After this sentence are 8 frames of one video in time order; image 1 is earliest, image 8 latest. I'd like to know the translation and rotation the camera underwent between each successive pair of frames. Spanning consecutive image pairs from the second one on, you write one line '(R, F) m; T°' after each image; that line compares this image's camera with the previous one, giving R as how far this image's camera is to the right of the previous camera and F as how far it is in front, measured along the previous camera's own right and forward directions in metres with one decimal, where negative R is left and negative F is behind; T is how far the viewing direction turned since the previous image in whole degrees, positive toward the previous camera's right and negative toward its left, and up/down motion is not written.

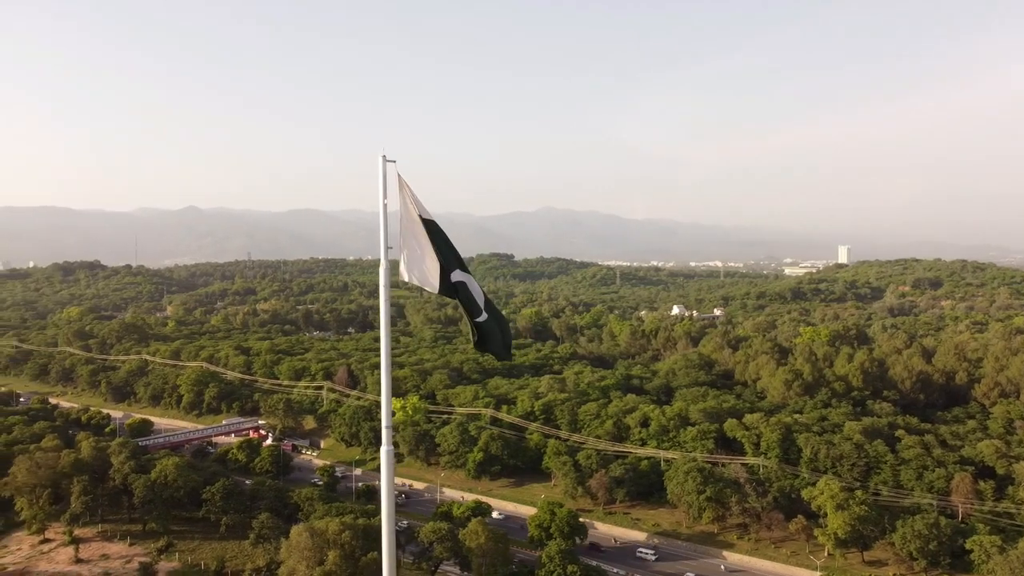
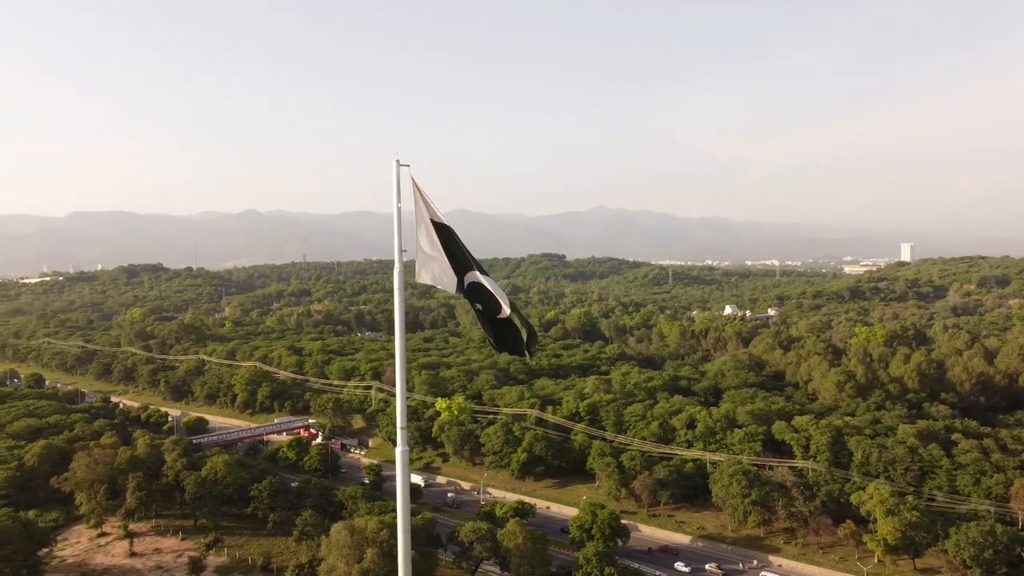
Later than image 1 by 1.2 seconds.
(+0.3, 0.0) m; -4°
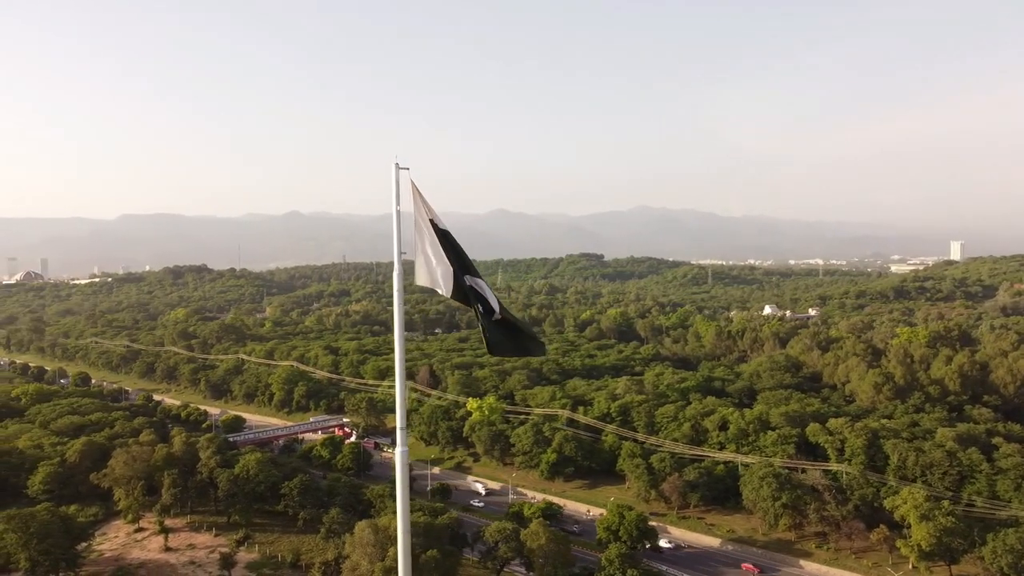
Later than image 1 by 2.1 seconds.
(+0.3, 0.0) m; -3°
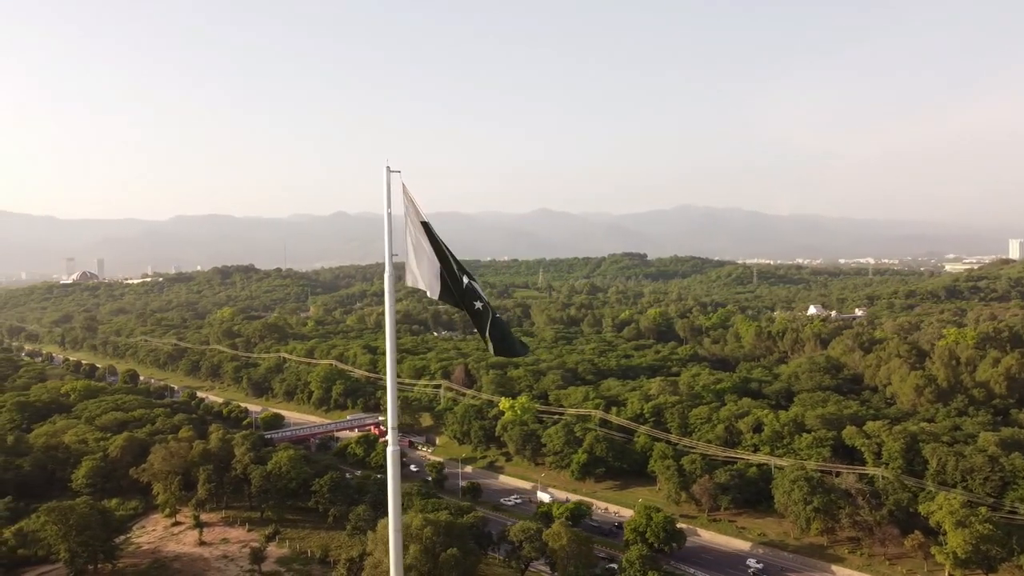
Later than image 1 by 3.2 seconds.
(+0.4, 0.0) m; -3°
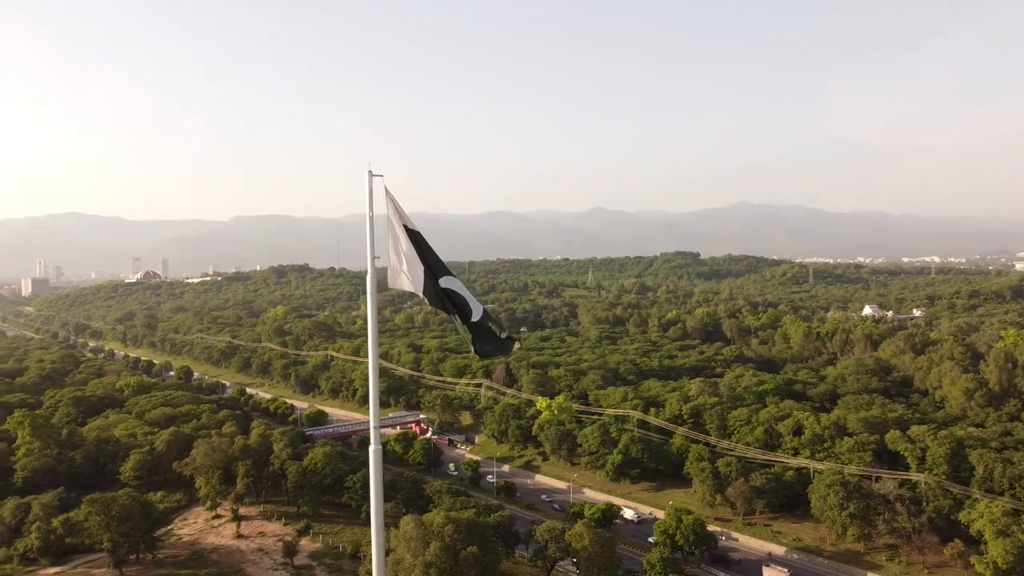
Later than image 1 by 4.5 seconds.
(+0.6, 0.0) m; -4°
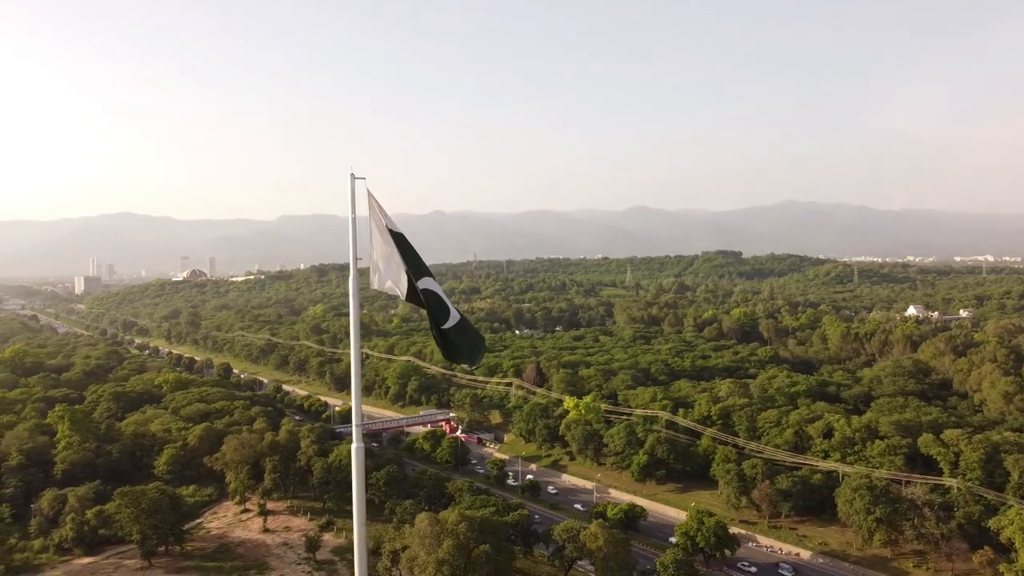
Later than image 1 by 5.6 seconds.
(+0.5, 0.0) m; -3°
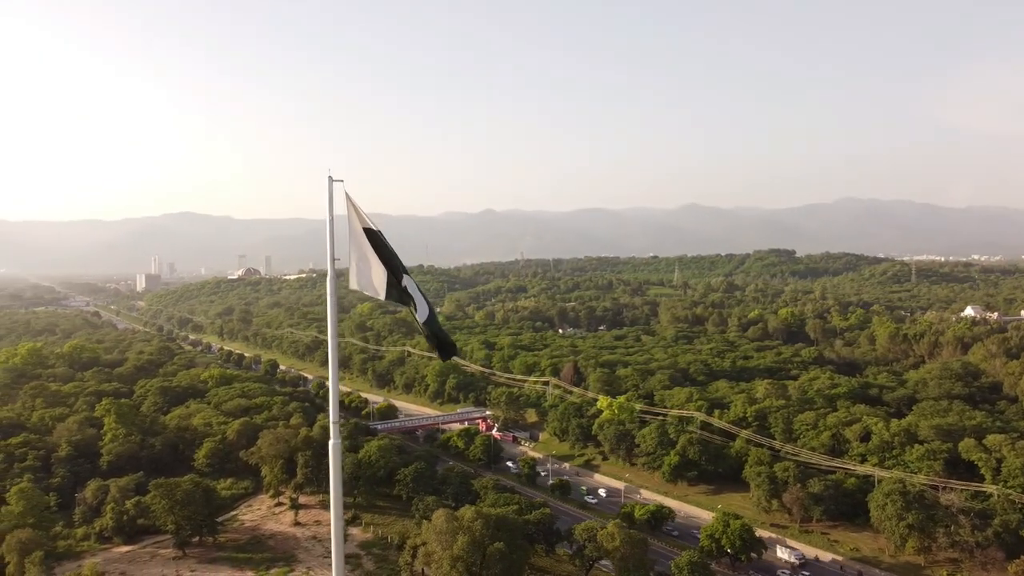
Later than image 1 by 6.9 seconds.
(+0.7, 0.0) m; -4°
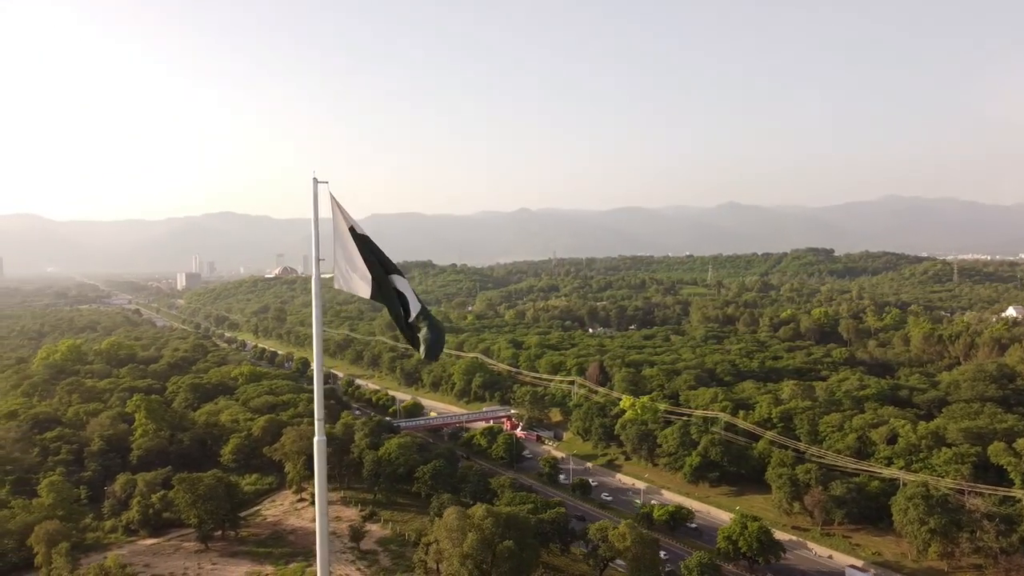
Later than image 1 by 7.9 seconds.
(+0.5, 0.0) m; -3°
